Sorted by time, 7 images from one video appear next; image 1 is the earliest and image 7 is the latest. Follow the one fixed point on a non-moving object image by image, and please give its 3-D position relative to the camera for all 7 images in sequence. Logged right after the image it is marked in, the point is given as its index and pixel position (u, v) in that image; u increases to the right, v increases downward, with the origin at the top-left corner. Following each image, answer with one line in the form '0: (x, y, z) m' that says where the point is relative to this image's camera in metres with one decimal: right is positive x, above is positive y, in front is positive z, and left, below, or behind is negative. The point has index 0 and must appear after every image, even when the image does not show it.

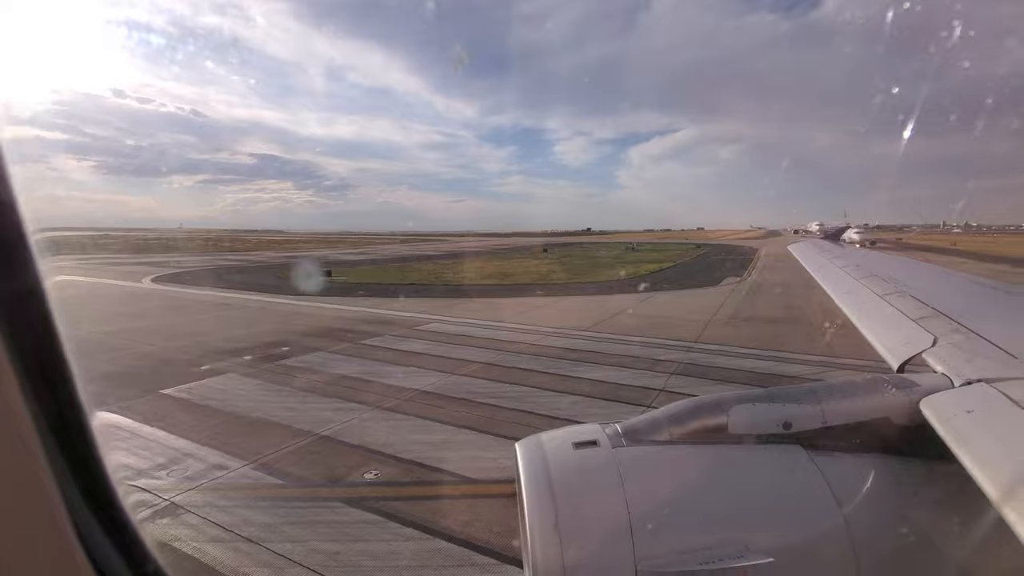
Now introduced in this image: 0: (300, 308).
0: (-7.4, -0.7, +17.6) m
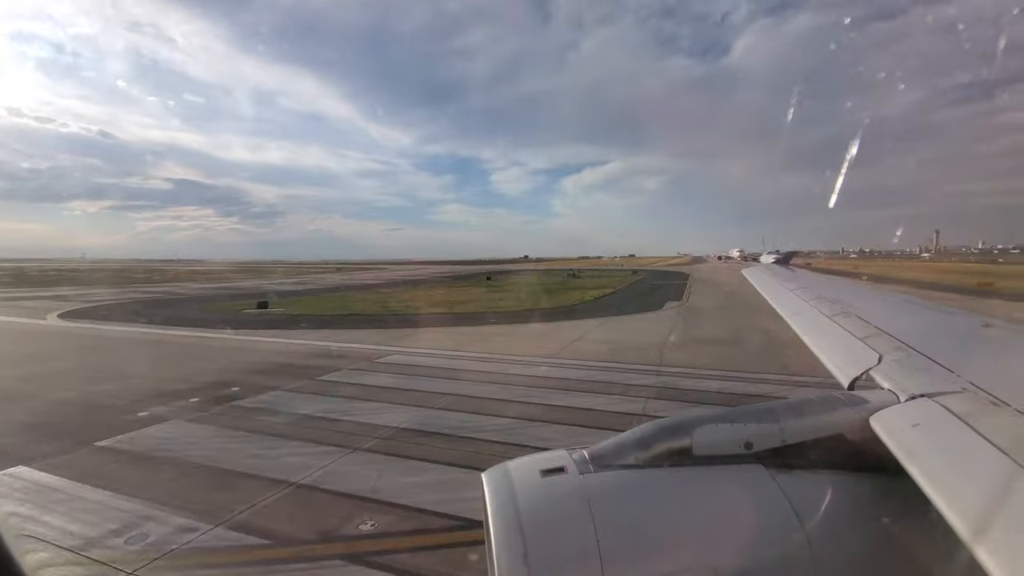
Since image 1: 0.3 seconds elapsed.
0: (-8.8, -1.8, +16.3) m
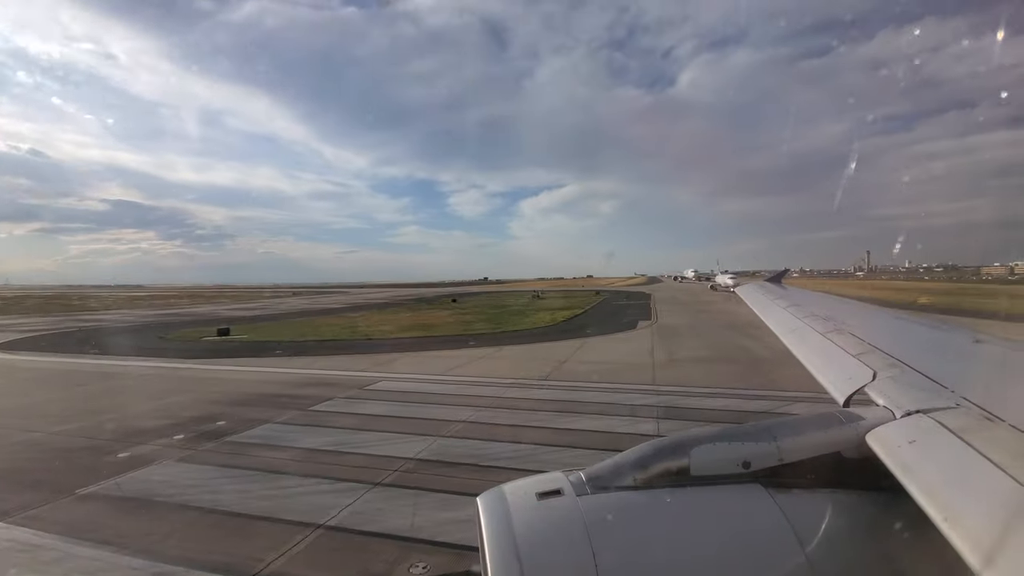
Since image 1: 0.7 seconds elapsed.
0: (-9.2, -2.6, +15.3) m
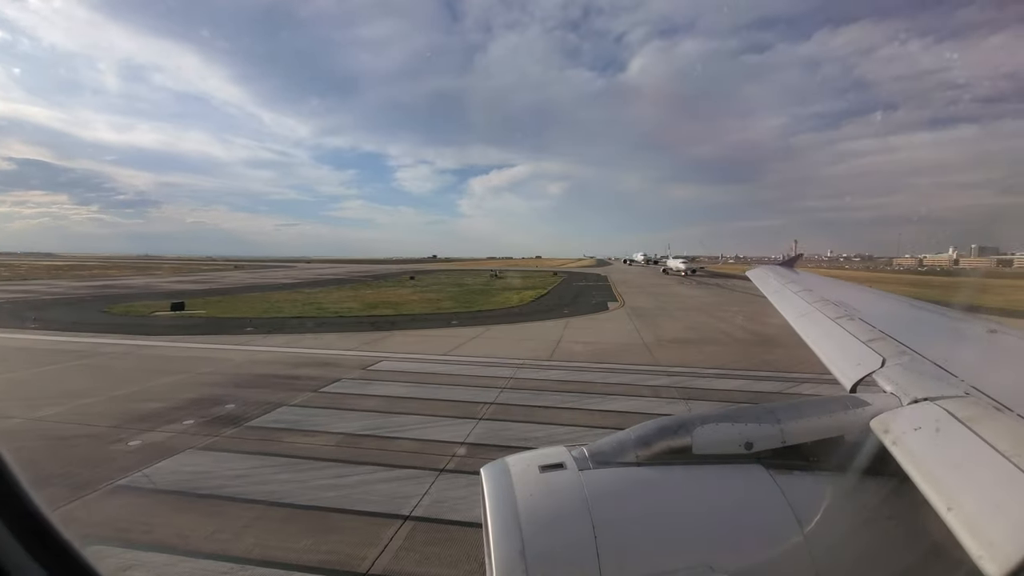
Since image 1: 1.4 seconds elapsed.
0: (-9.2, -1.8, +14.2) m
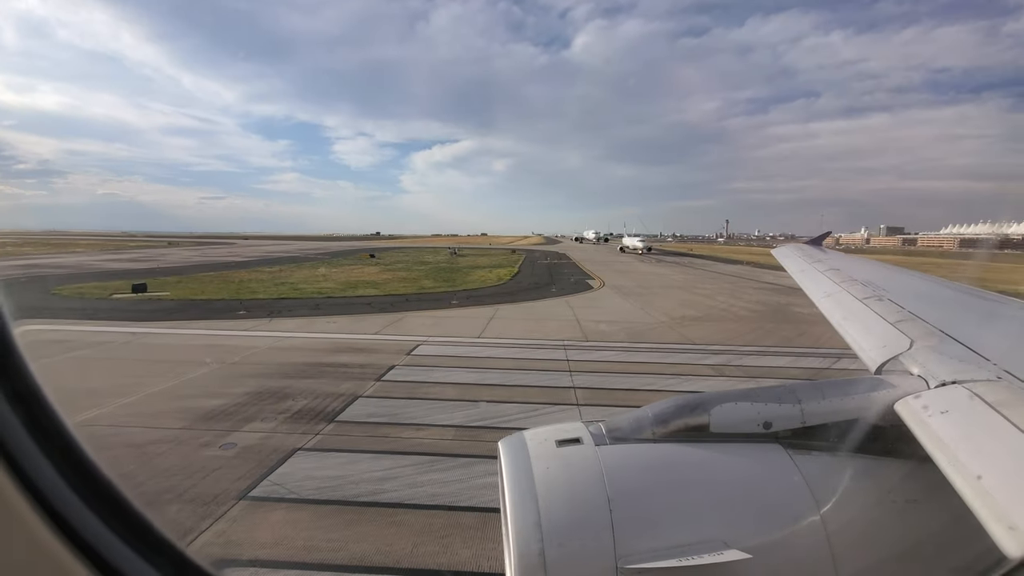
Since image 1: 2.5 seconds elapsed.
0: (-8.2, -1.3, +12.9) m
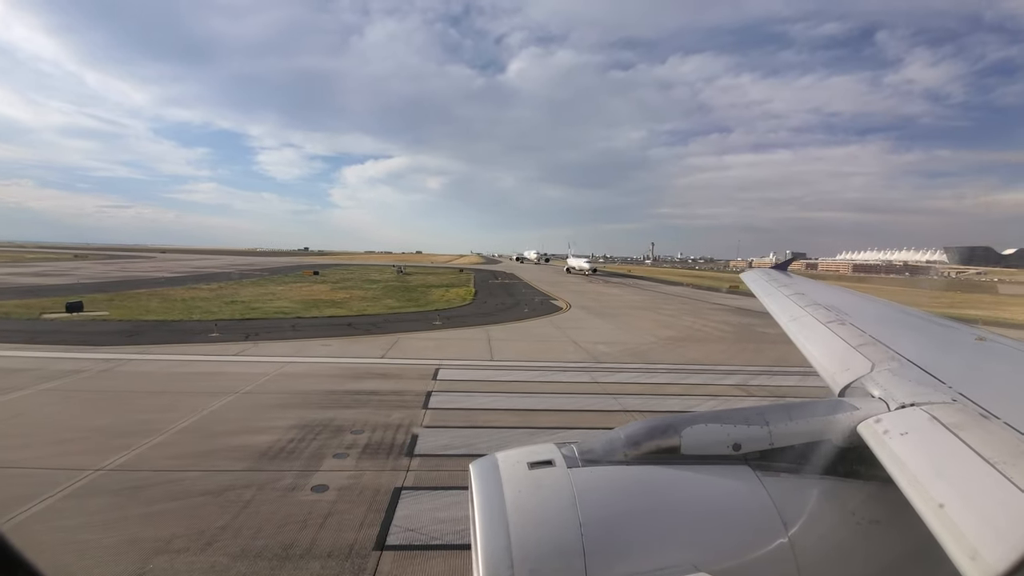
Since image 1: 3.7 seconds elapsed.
0: (-7.7, -1.8, +11.6) m
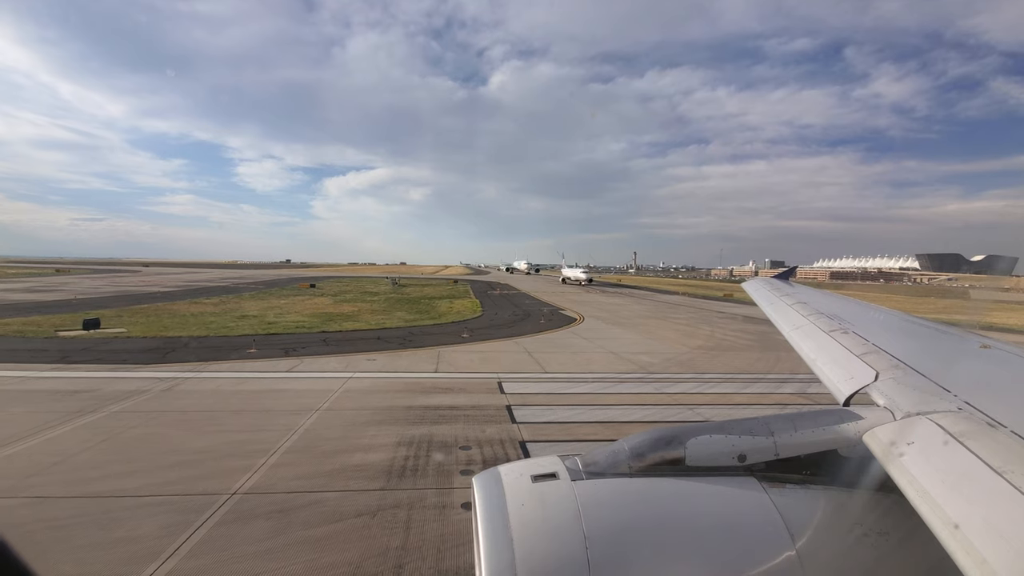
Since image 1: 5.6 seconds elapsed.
0: (-6.2, -2.2, +11.4) m
